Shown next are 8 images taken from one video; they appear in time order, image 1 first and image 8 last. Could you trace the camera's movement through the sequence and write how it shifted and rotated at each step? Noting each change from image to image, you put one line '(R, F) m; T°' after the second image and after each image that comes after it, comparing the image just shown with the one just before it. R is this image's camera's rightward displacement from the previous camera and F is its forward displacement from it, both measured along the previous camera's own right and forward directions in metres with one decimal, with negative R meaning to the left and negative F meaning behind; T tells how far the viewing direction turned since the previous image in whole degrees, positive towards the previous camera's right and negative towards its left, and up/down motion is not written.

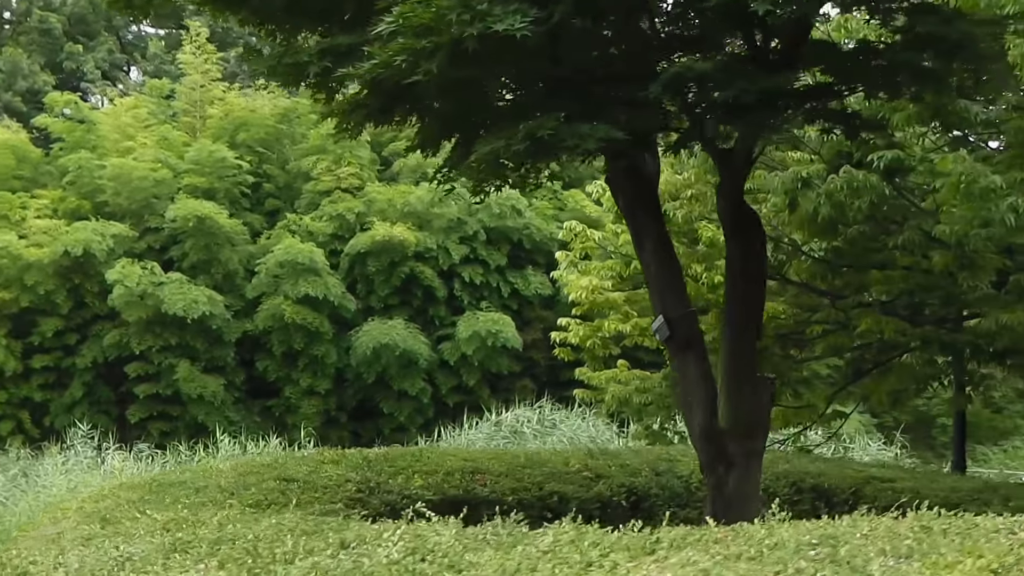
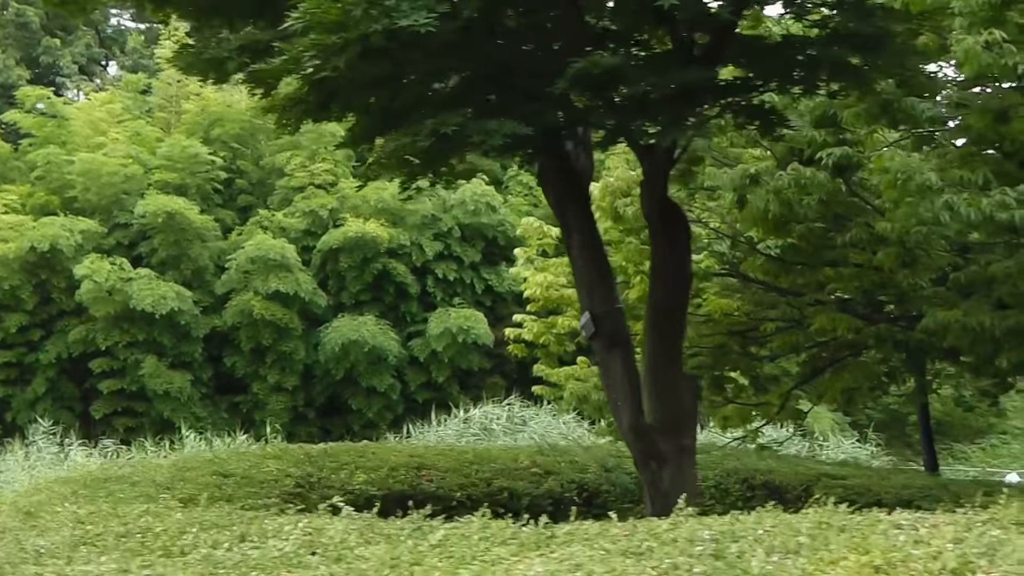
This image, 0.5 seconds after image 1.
(+0.2, 0.0) m; +1°
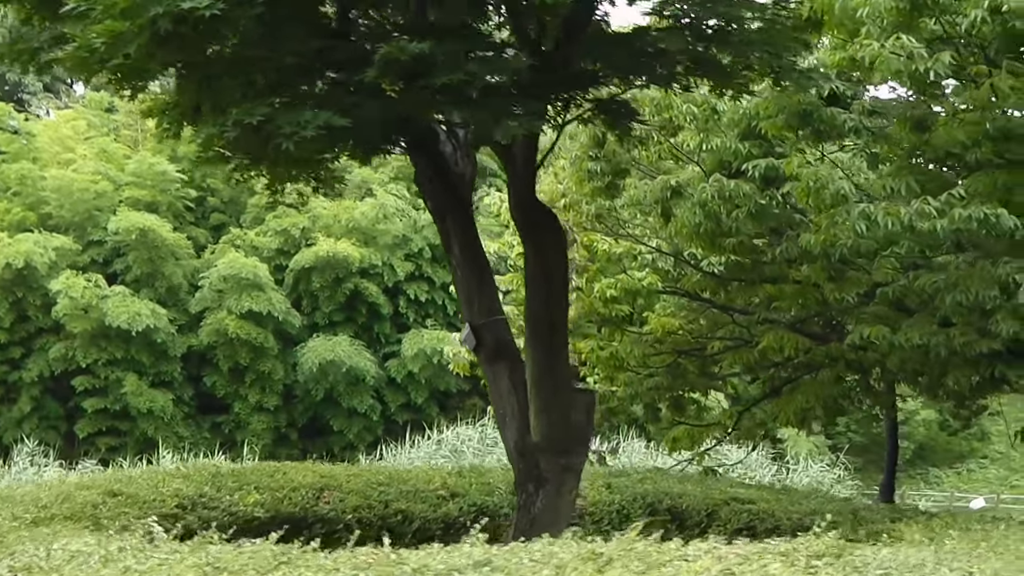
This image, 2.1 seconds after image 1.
(+0.5, +0.4) m; 0°
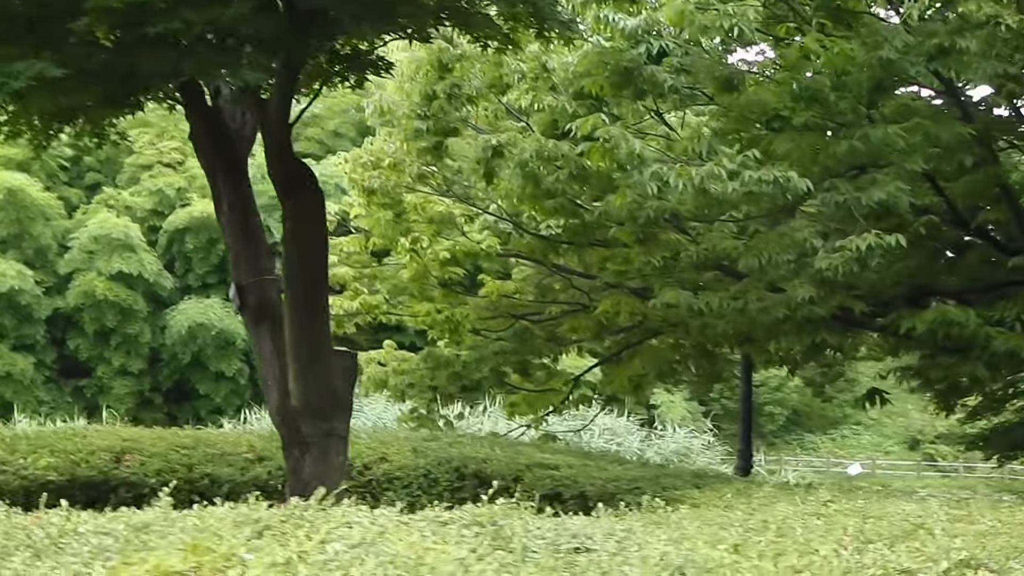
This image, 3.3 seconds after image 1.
(+0.4, +0.1) m; +3°
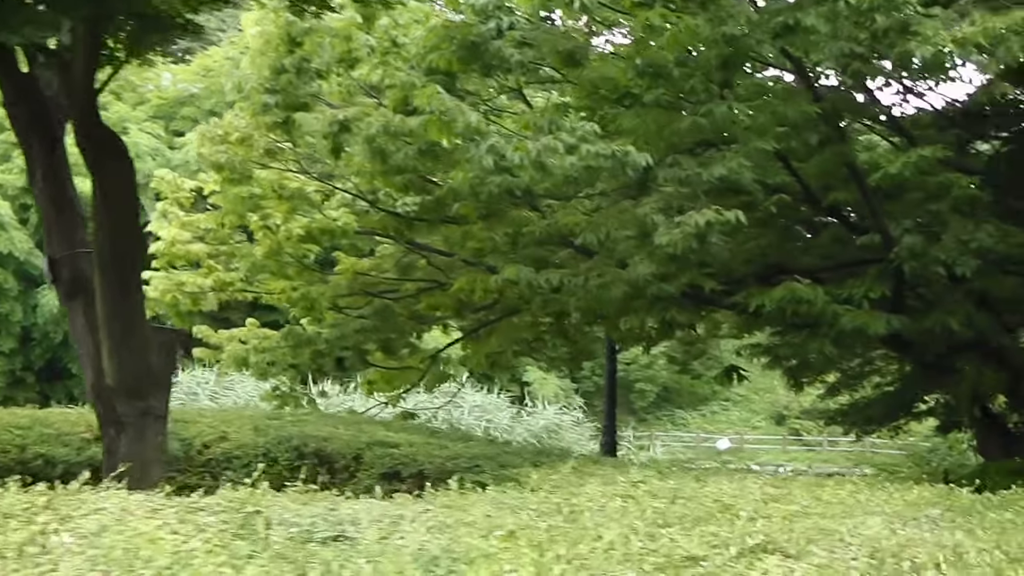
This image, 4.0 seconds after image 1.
(+0.2, +0.1) m; +4°
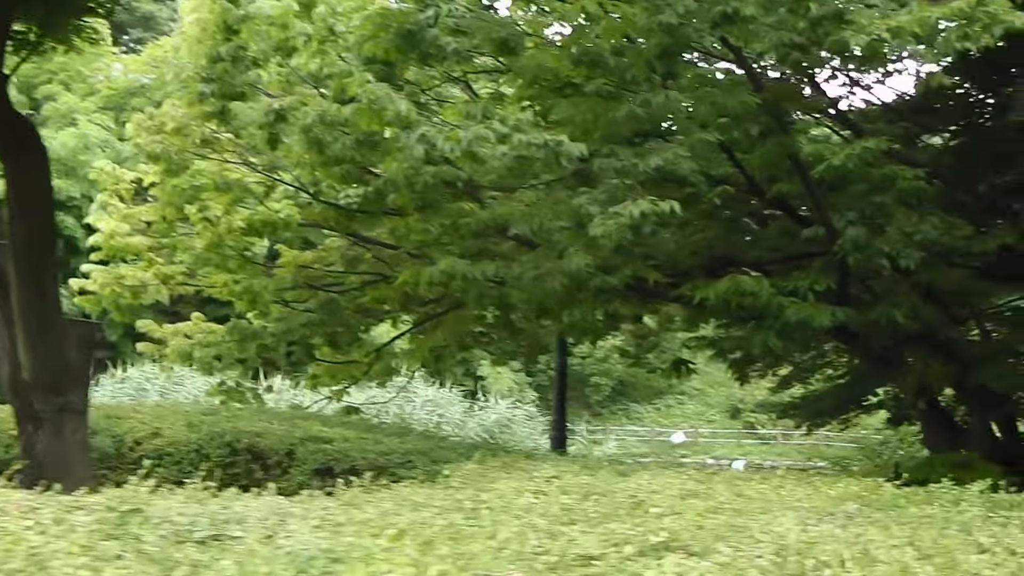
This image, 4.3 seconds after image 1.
(+0.1, +0.1) m; +1°
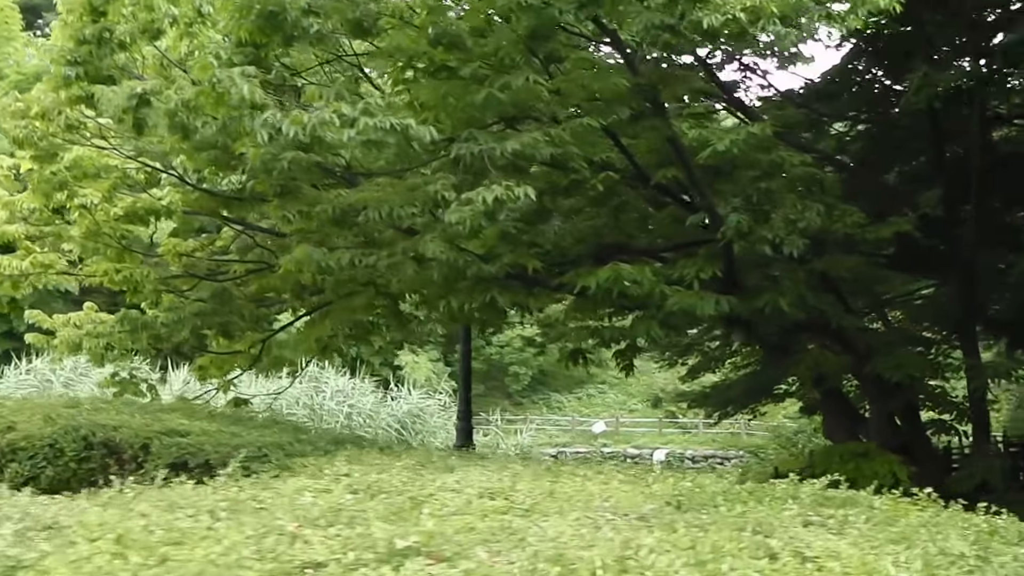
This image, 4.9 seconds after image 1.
(+0.4, +0.2) m; +2°
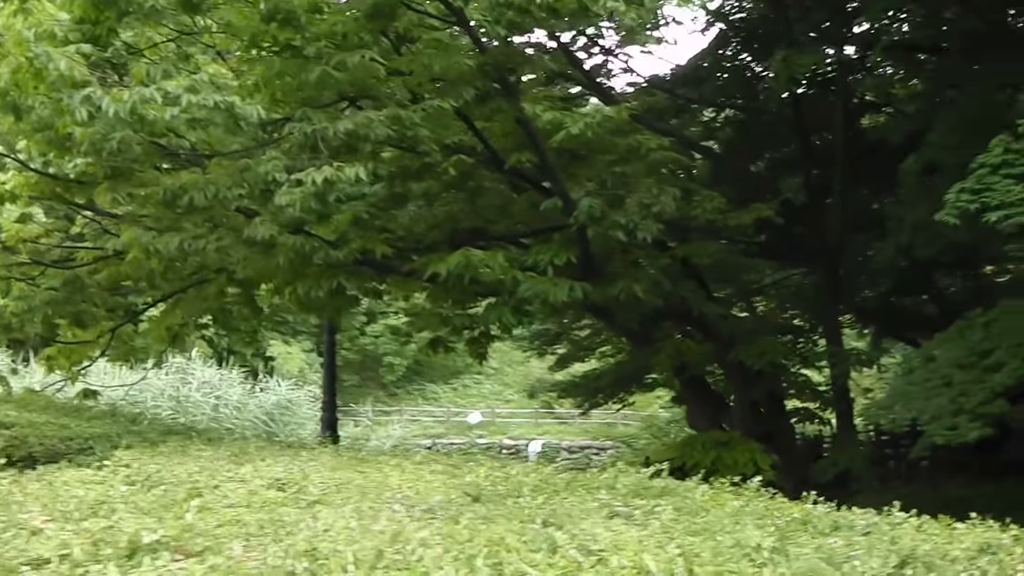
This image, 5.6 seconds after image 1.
(+0.2, +0.2) m; +3°
